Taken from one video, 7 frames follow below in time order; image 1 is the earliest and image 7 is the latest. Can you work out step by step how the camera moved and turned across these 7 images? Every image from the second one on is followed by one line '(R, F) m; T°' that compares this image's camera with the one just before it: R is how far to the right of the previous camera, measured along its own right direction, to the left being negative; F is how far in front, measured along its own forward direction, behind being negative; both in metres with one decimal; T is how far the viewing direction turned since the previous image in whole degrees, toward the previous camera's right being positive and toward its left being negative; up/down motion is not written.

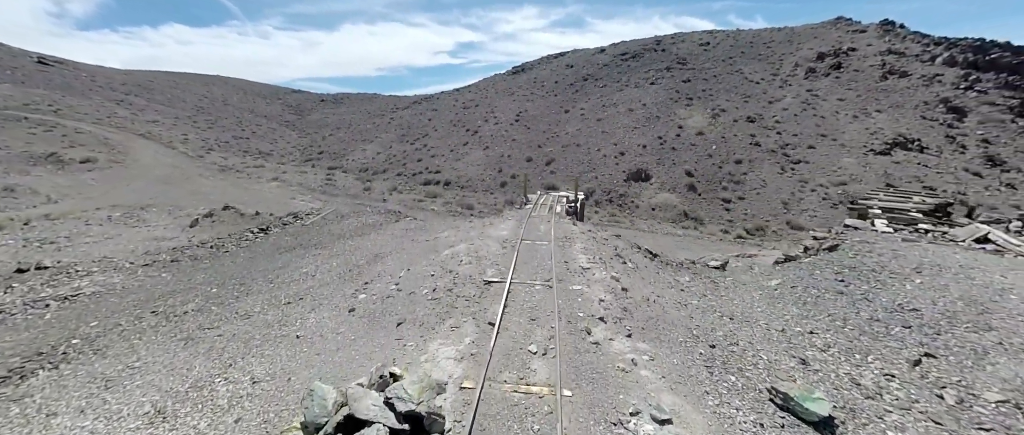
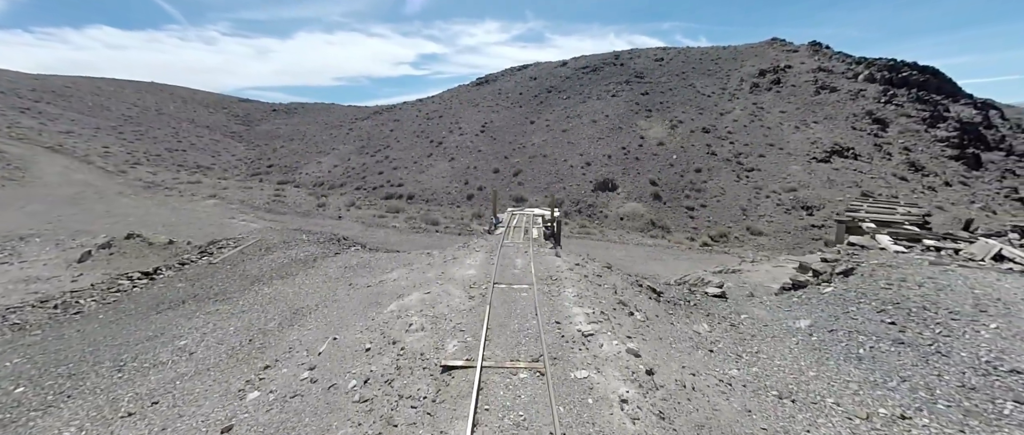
(0.0, +1.0) m; +5°
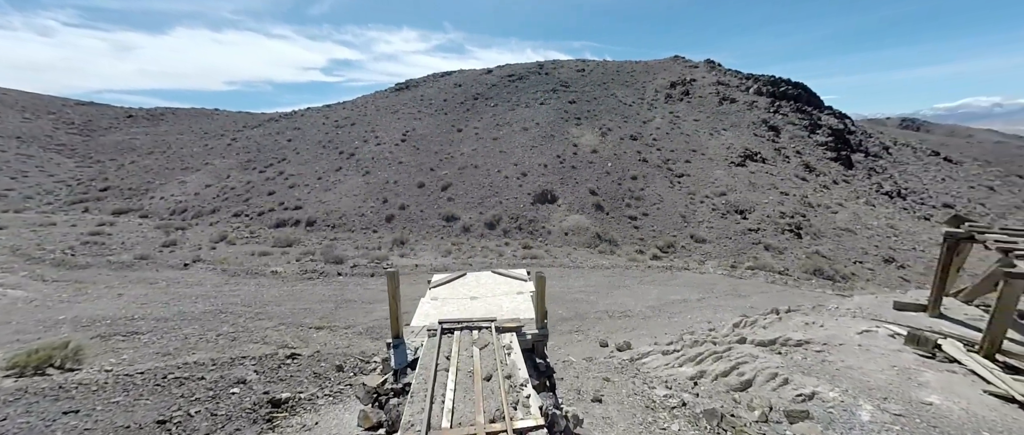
(-0.1, +3.7) m; +11°
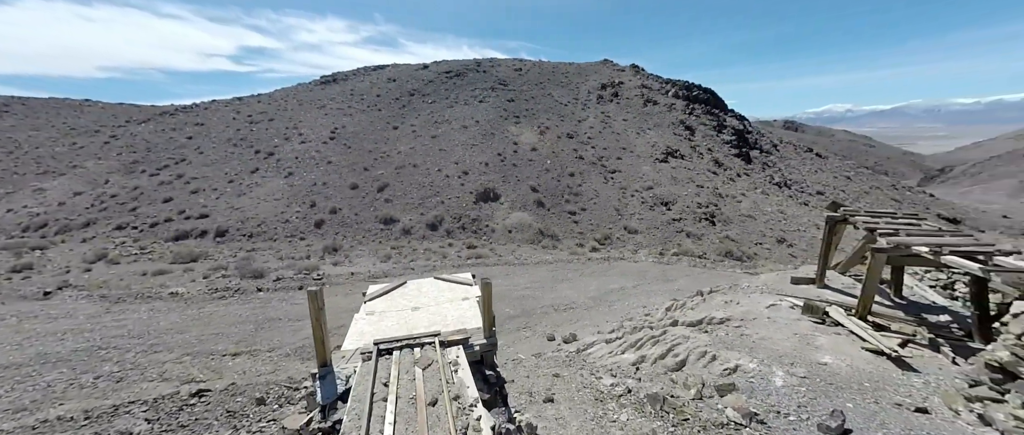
(0.0, +0.1) m; +8°
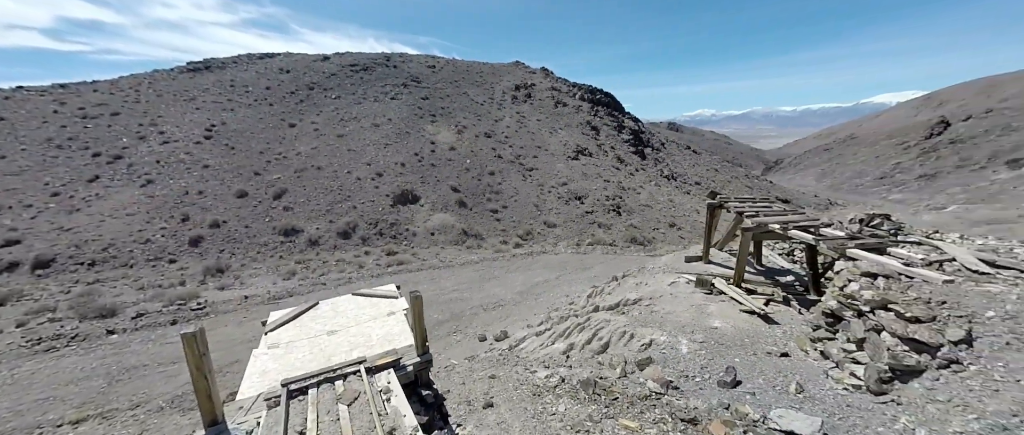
(0.0, +0.1) m; +12°
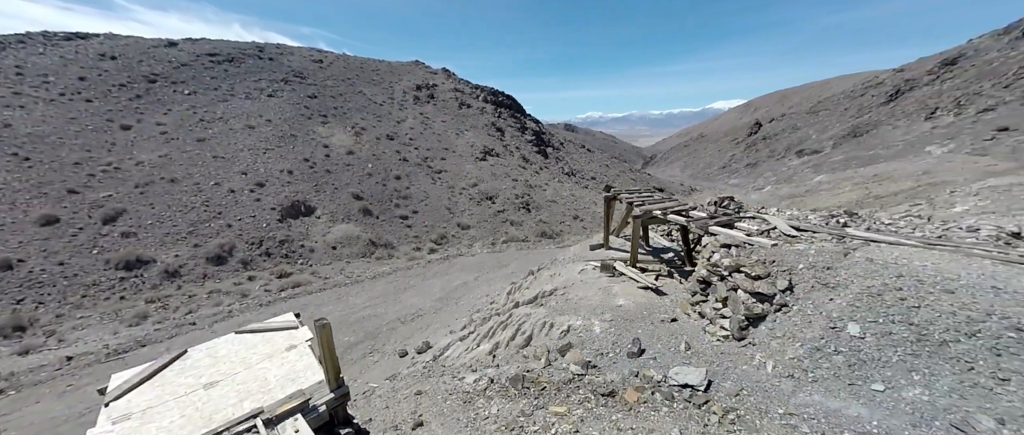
(0.0, -0.1) m; +13°
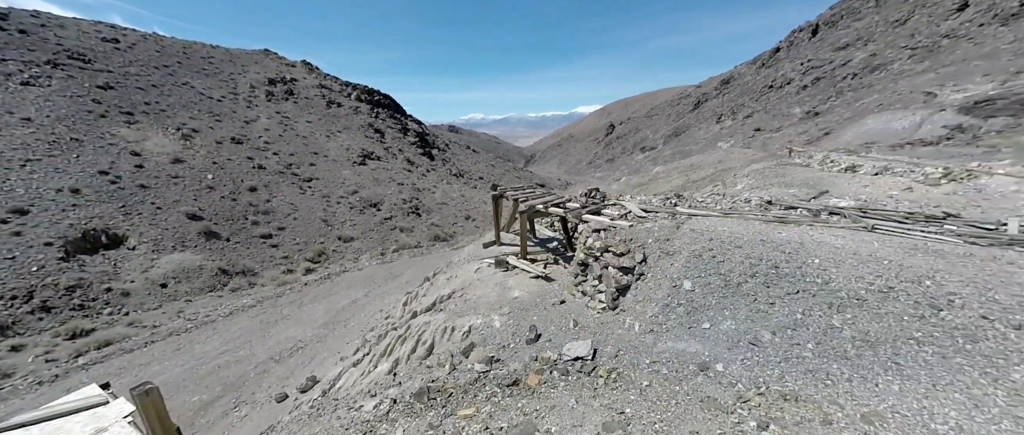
(0.0, -0.1) m; +16°
